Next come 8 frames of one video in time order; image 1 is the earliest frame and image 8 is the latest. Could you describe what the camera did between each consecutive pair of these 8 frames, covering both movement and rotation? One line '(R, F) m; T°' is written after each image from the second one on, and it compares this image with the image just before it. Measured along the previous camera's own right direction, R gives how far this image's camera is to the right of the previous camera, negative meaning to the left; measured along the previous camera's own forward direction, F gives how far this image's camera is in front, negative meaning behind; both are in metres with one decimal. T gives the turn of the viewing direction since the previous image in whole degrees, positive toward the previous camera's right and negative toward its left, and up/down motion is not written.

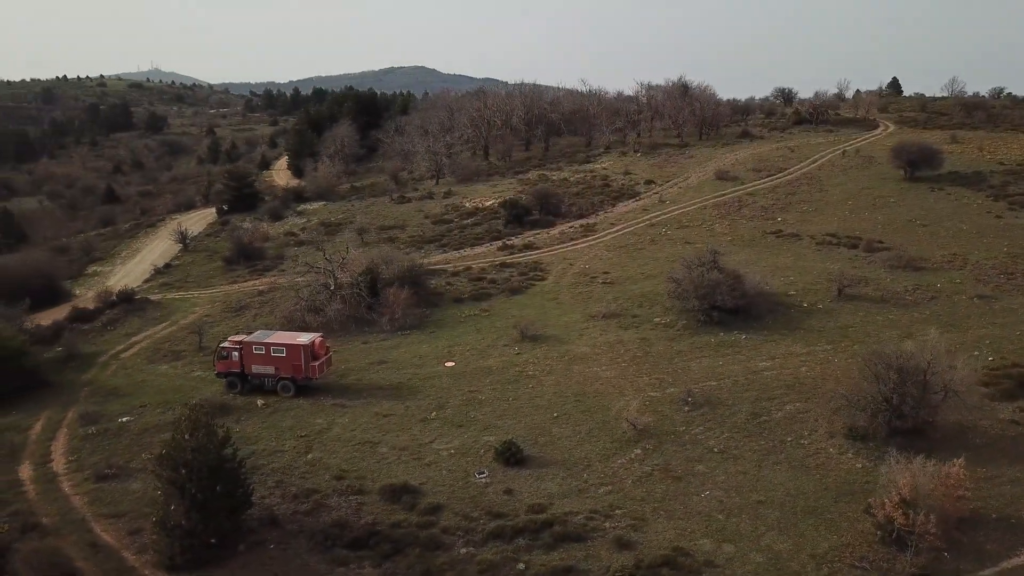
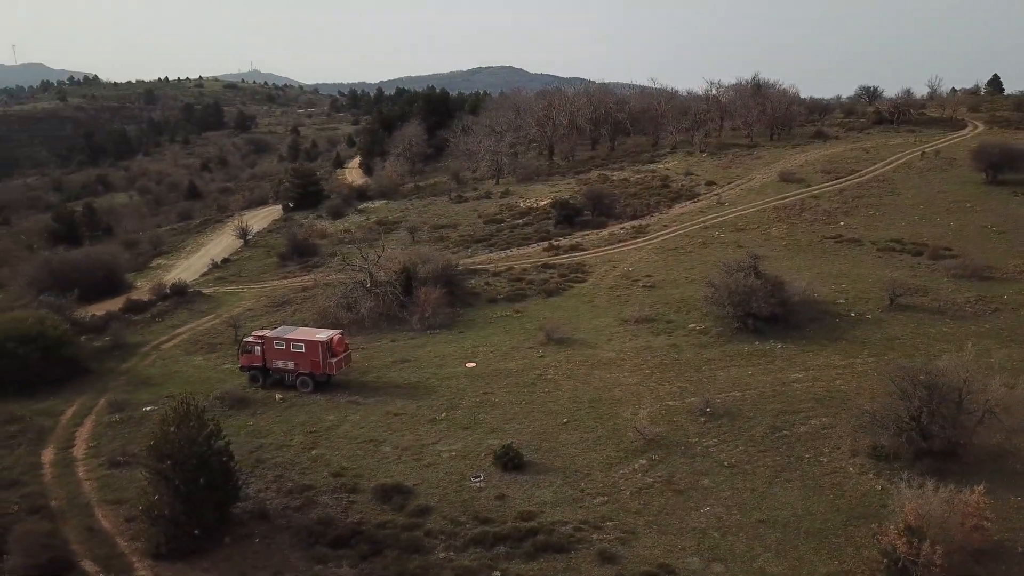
(+1.7, +0.4) m; -6°
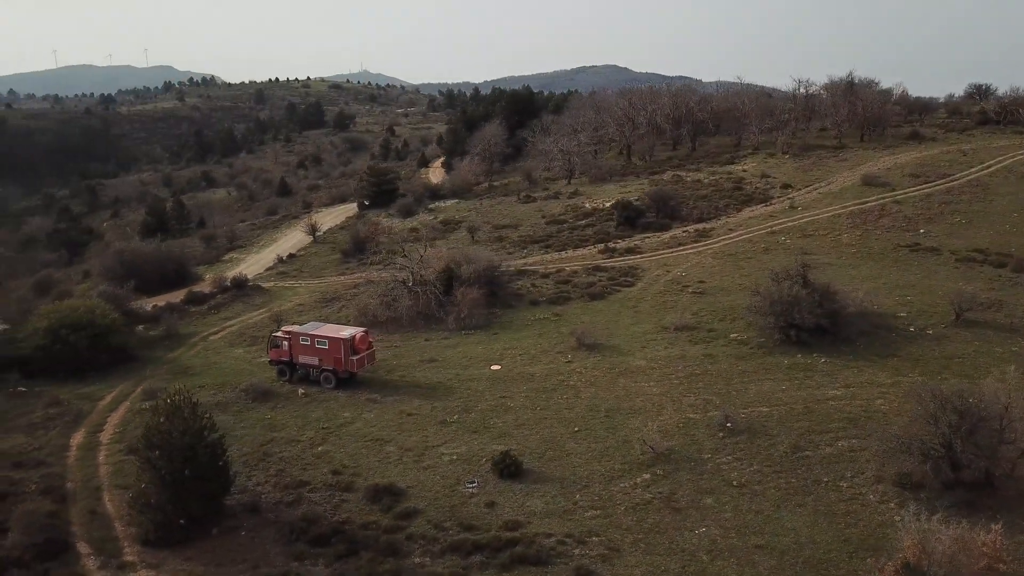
(+2.0, +0.4) m; -7°
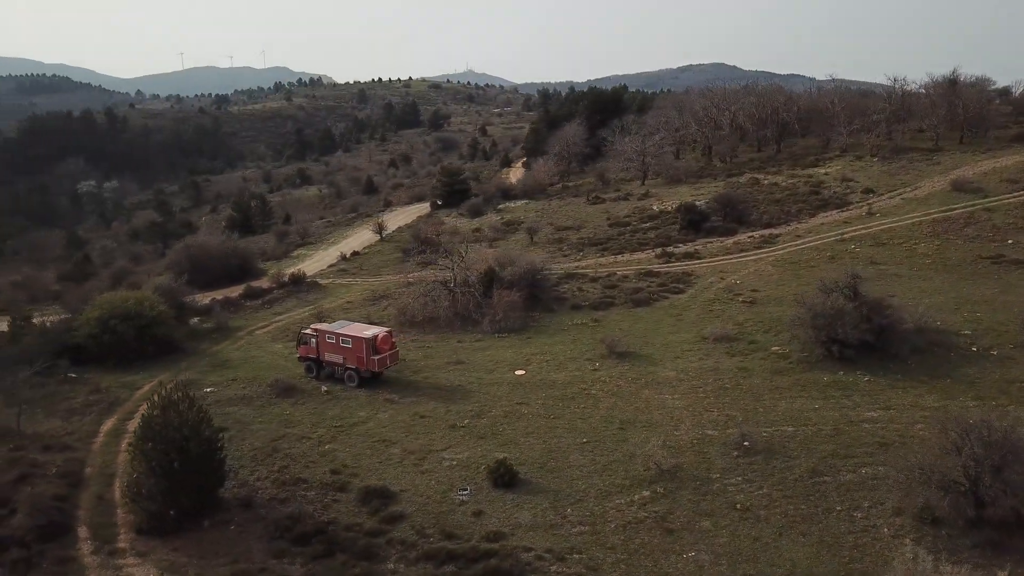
(+2.0, +0.4) m; -7°
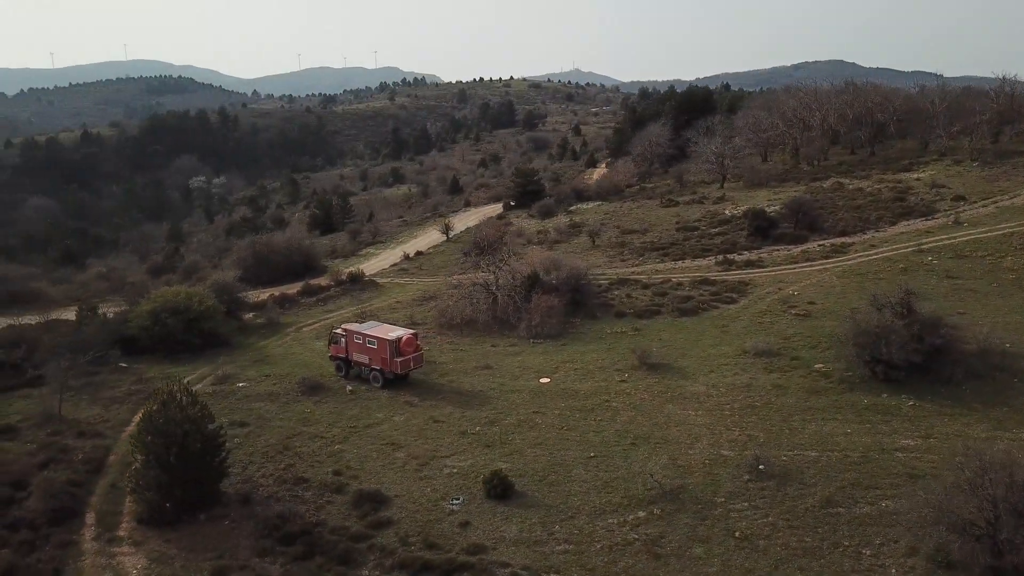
(+2.0, +0.4) m; -7°
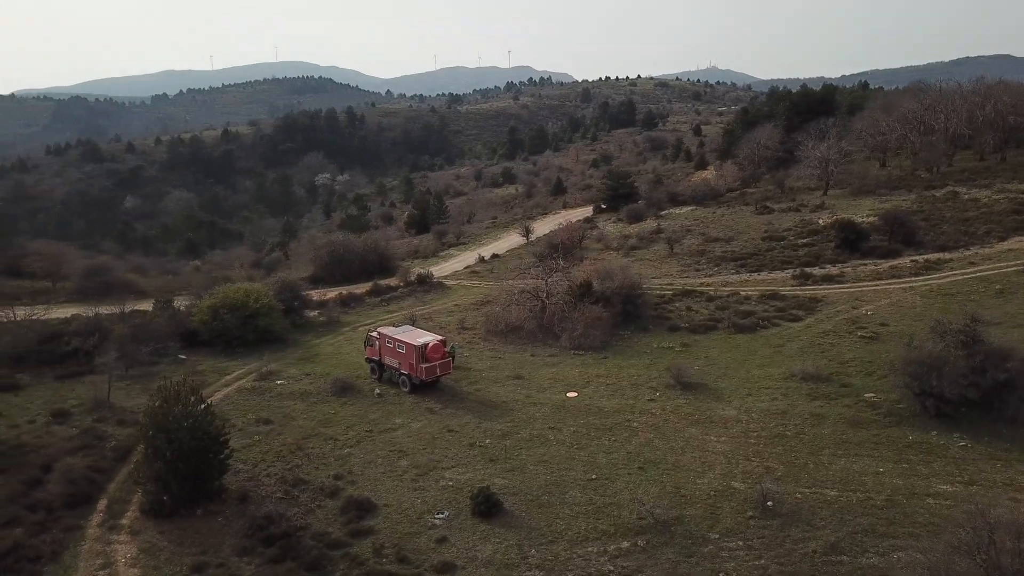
(+2.5, +0.6) m; -9°
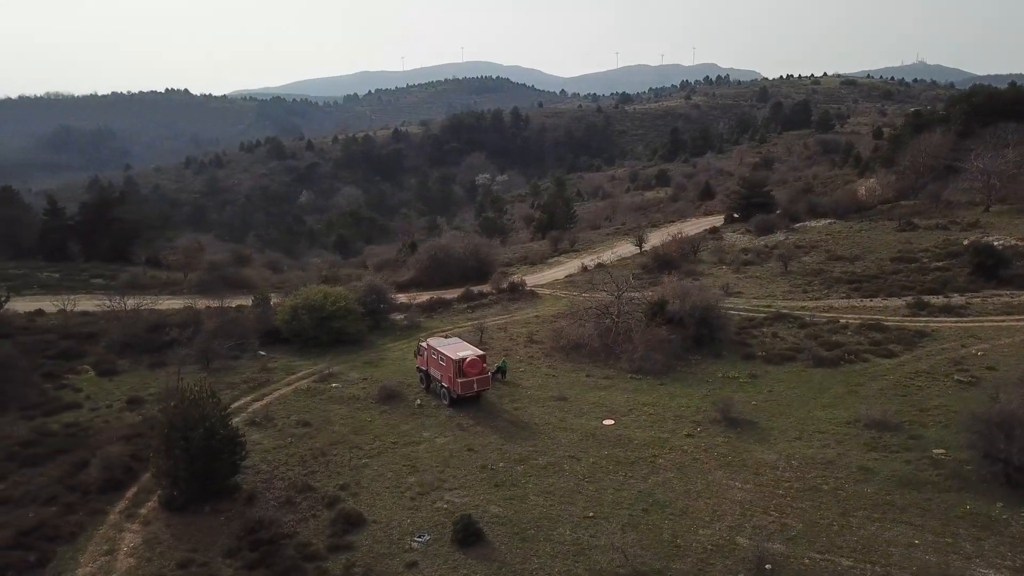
(+3.4, +0.8) m; -12°
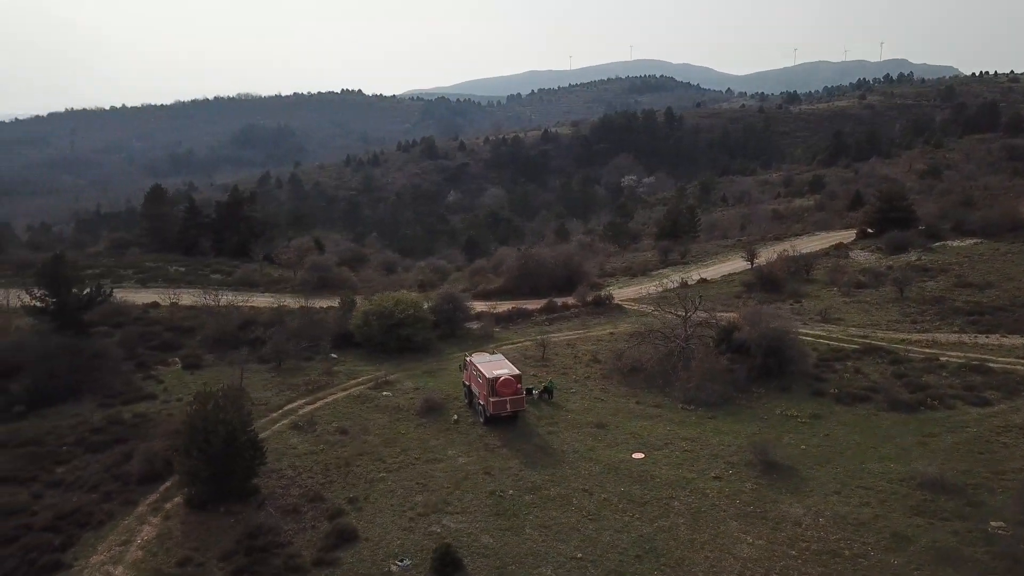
(+3.1, +0.7) m; -11°
